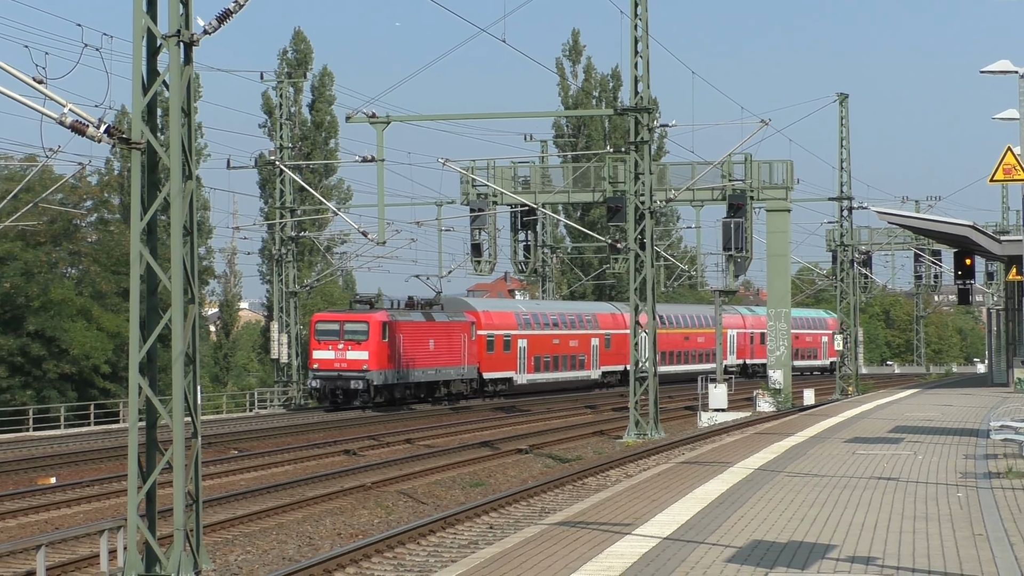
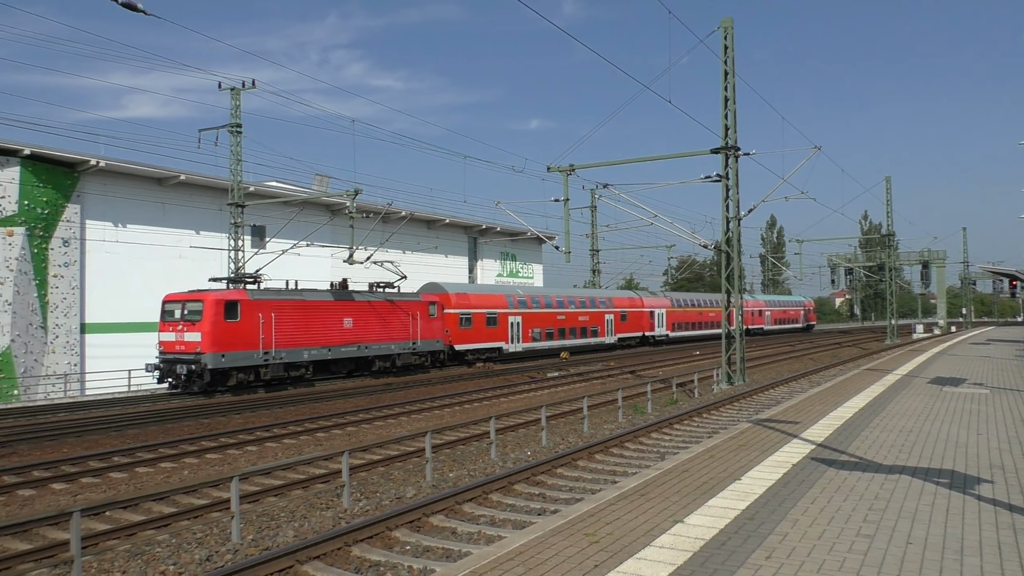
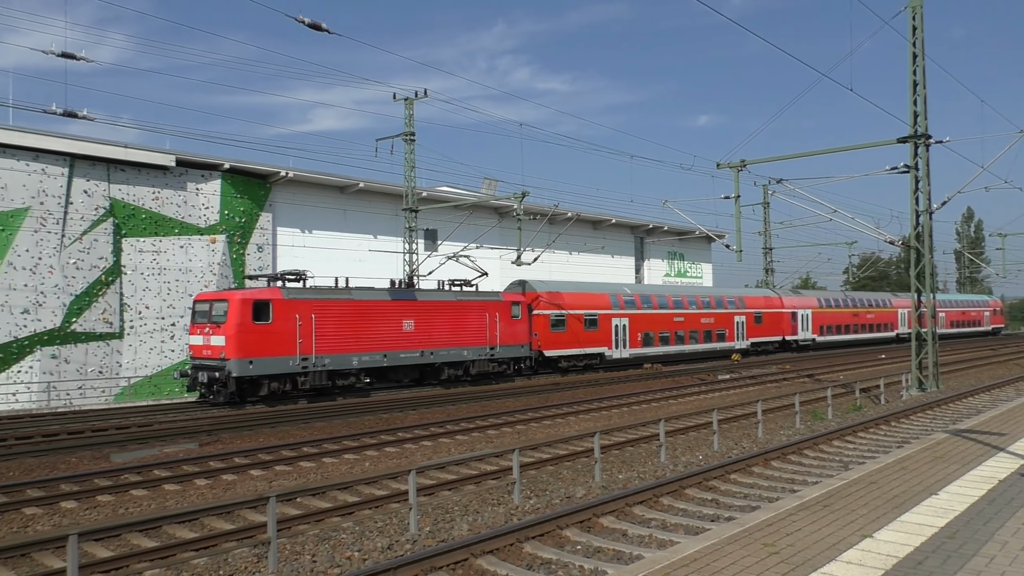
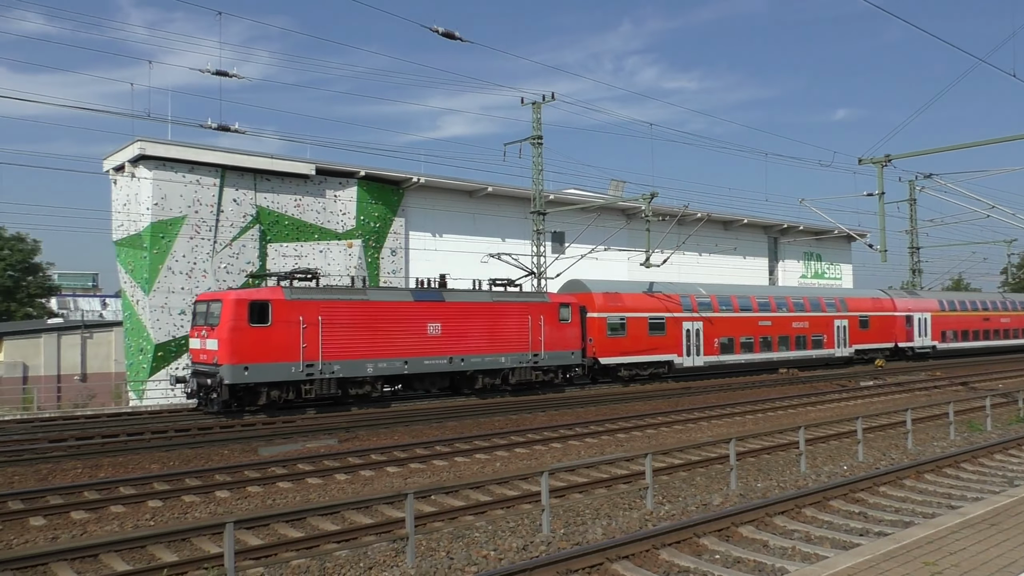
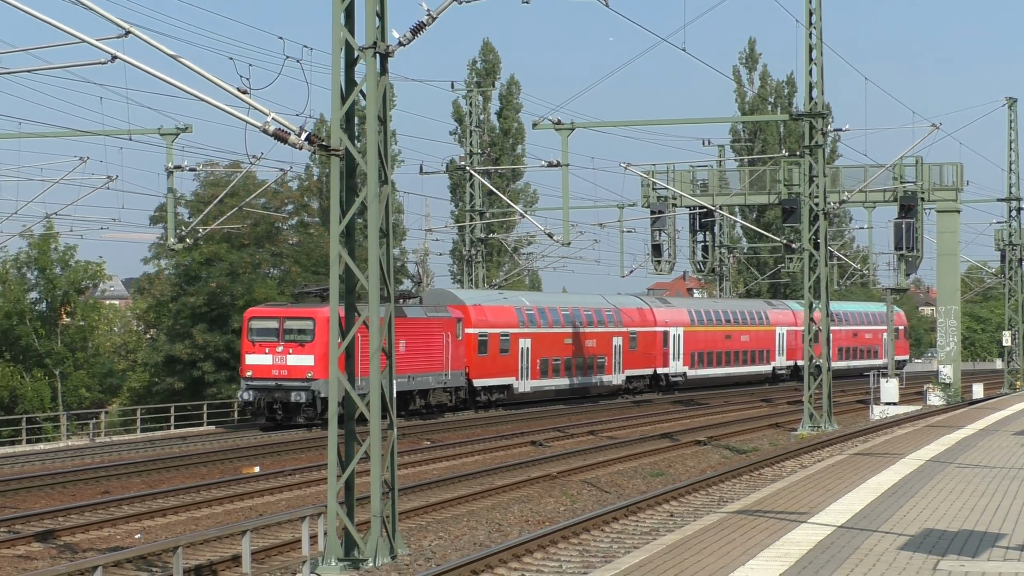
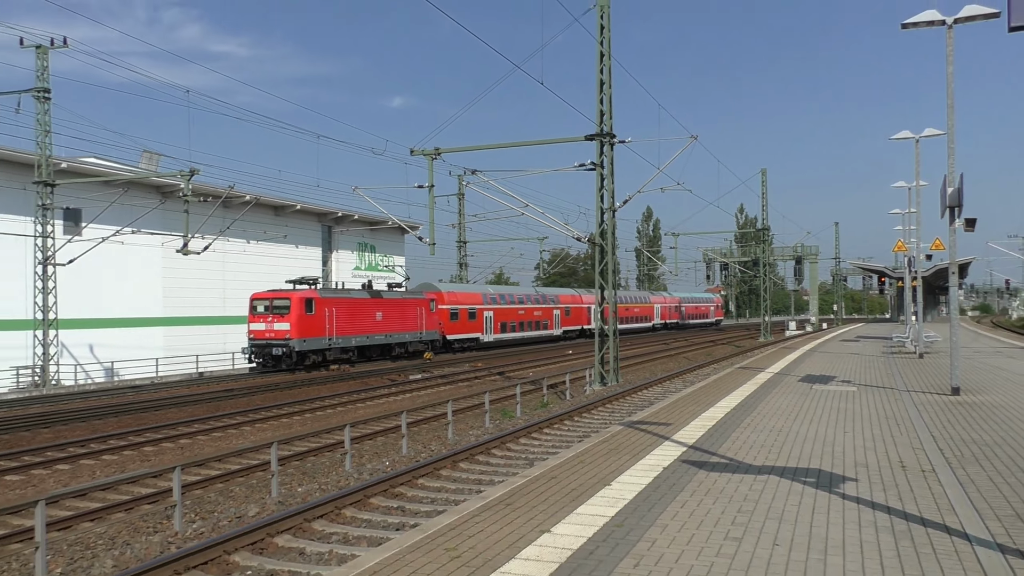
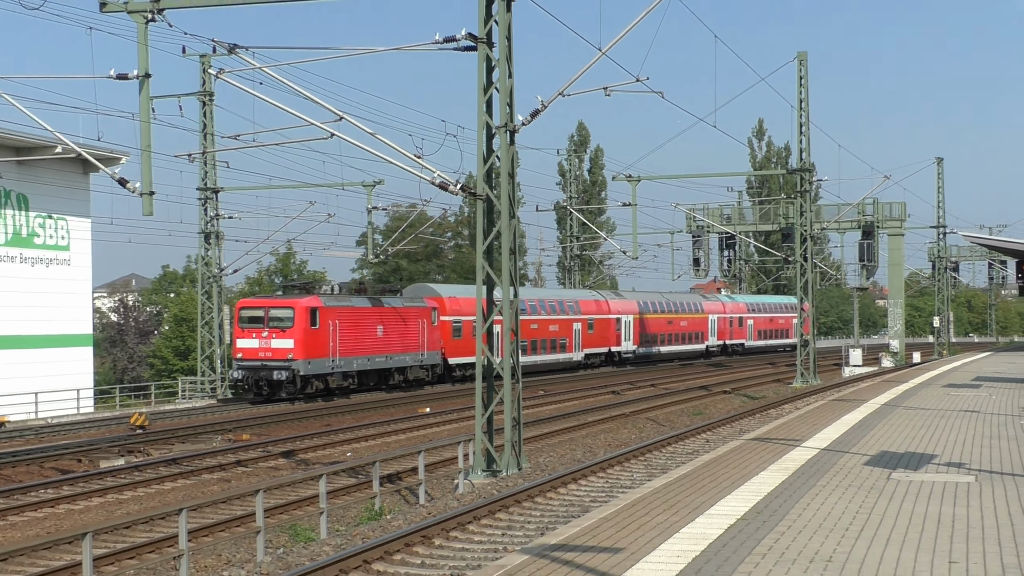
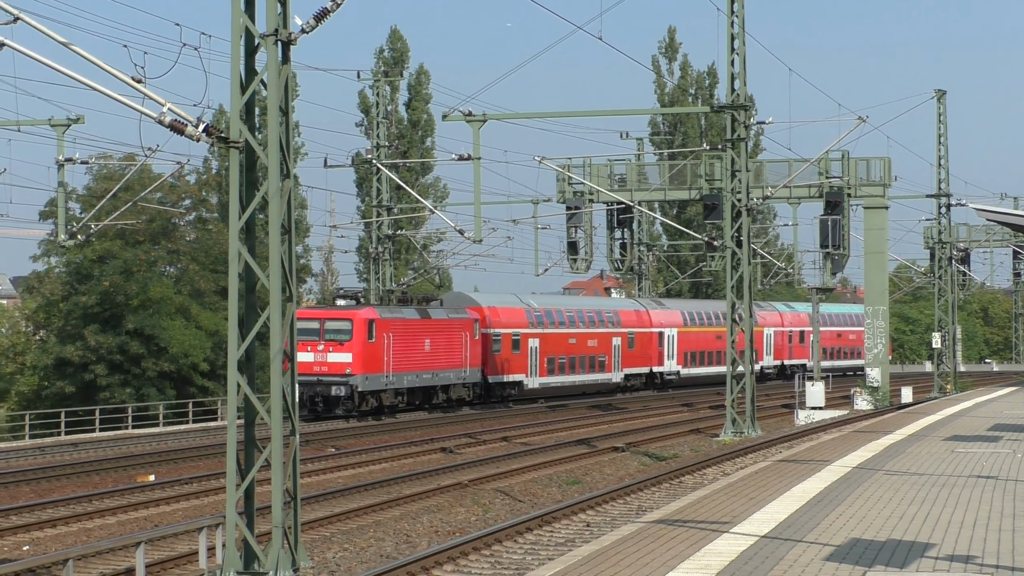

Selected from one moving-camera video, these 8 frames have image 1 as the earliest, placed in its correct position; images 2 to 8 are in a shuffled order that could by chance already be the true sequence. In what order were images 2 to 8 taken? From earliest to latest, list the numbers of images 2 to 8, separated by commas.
8, 5, 7, 6, 2, 3, 4
